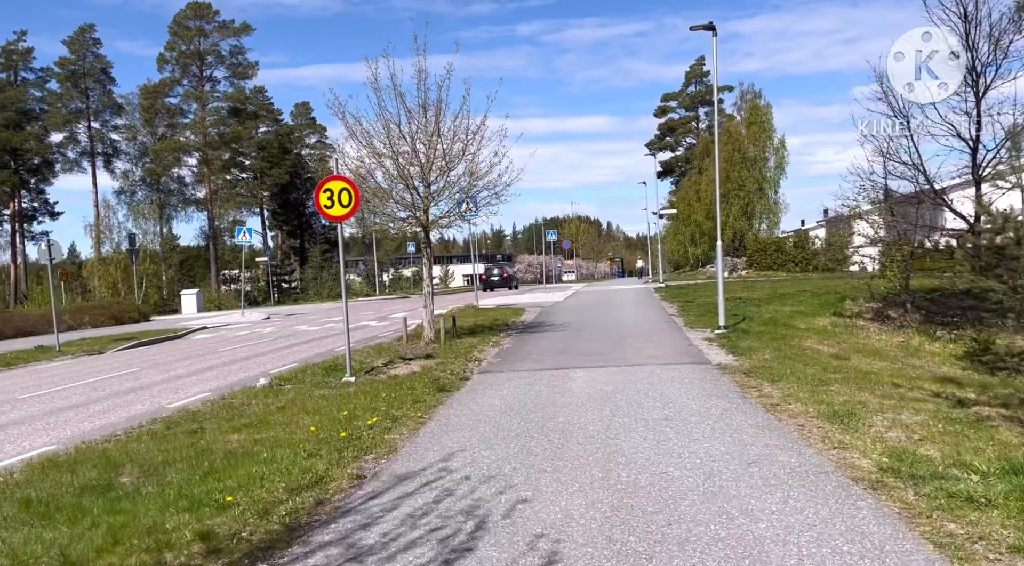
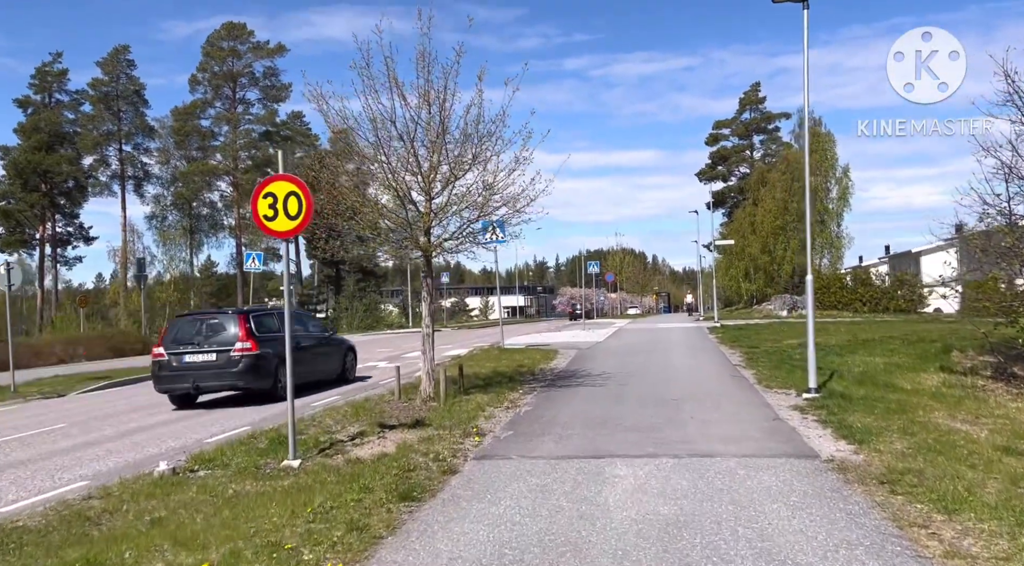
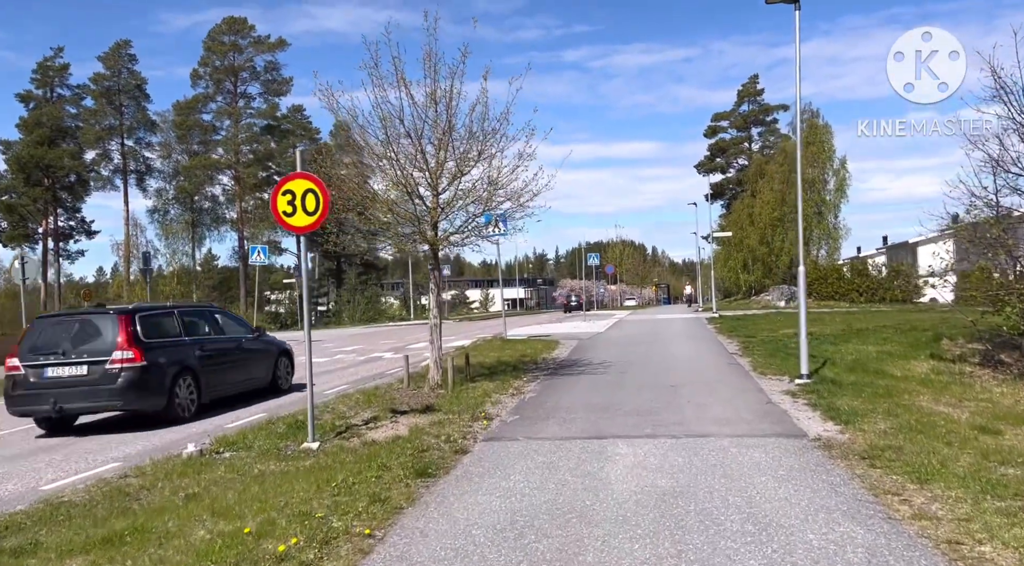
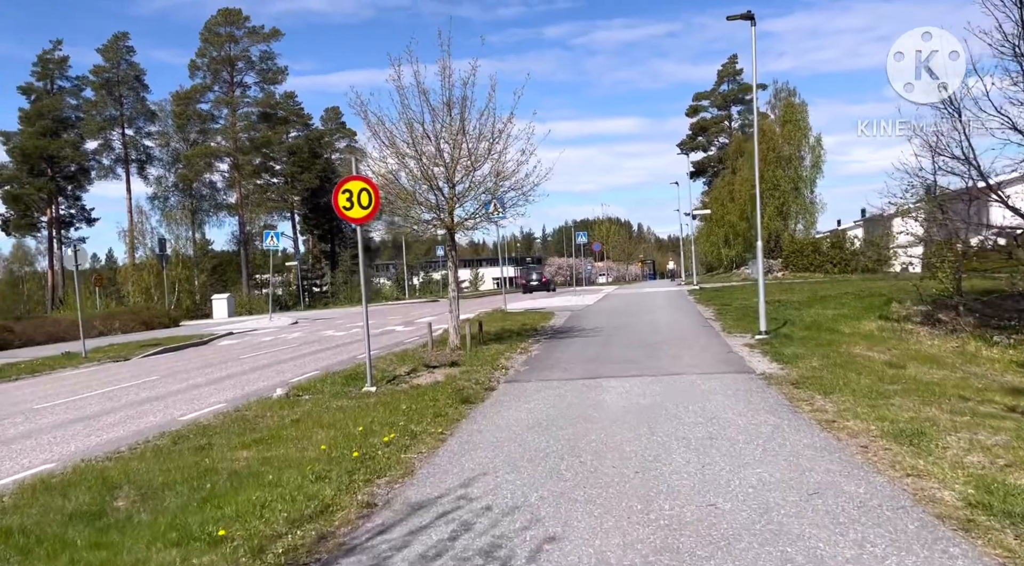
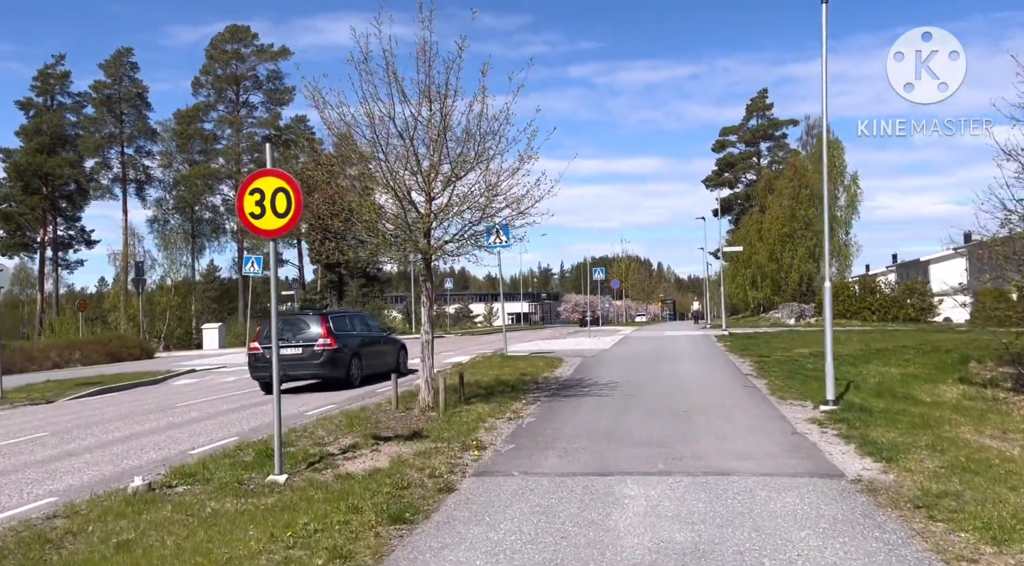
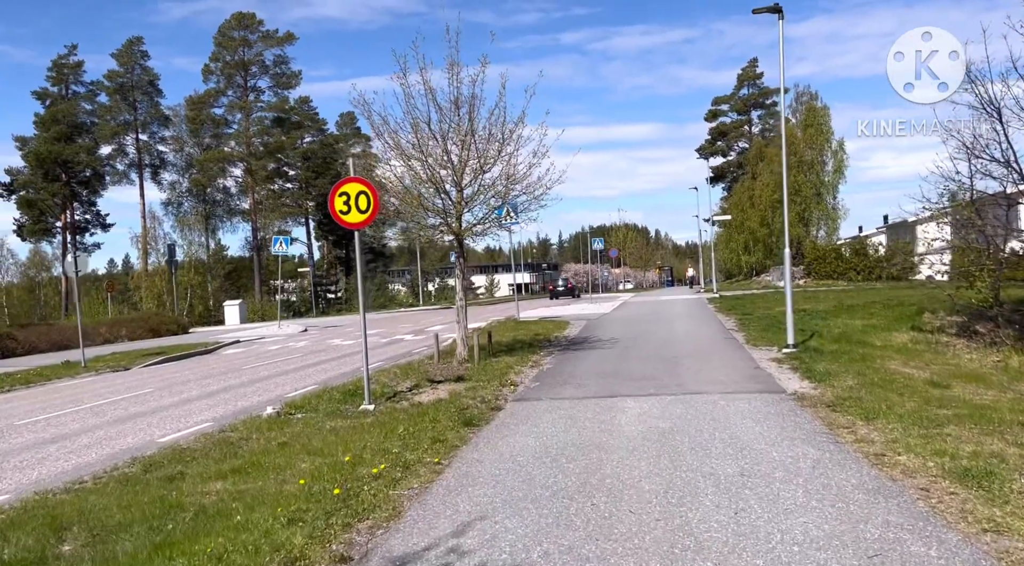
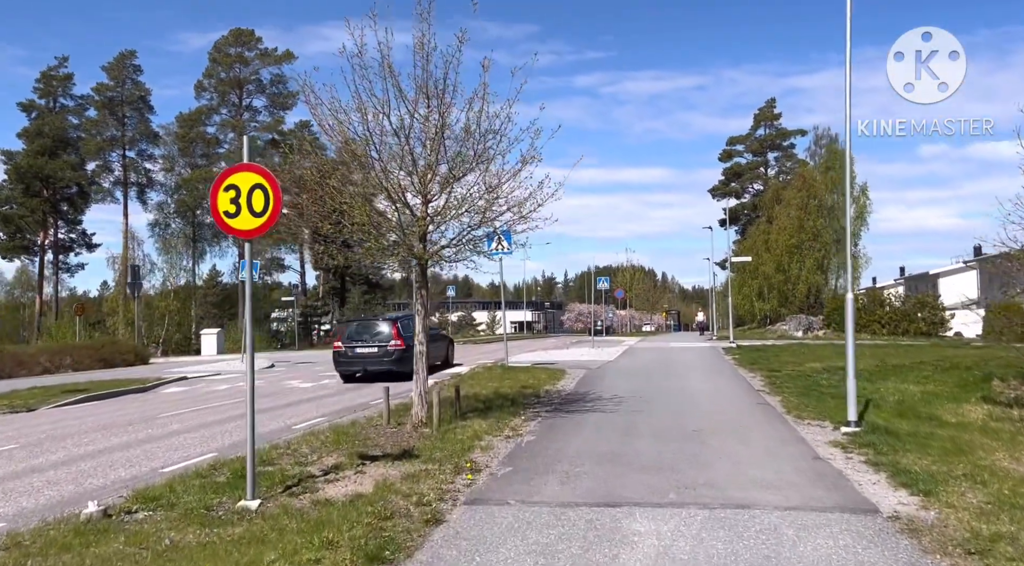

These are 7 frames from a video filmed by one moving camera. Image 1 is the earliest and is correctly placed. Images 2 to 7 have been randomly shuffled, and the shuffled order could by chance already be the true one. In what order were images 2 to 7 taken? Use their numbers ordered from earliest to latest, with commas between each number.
4, 6, 3, 2, 5, 7
